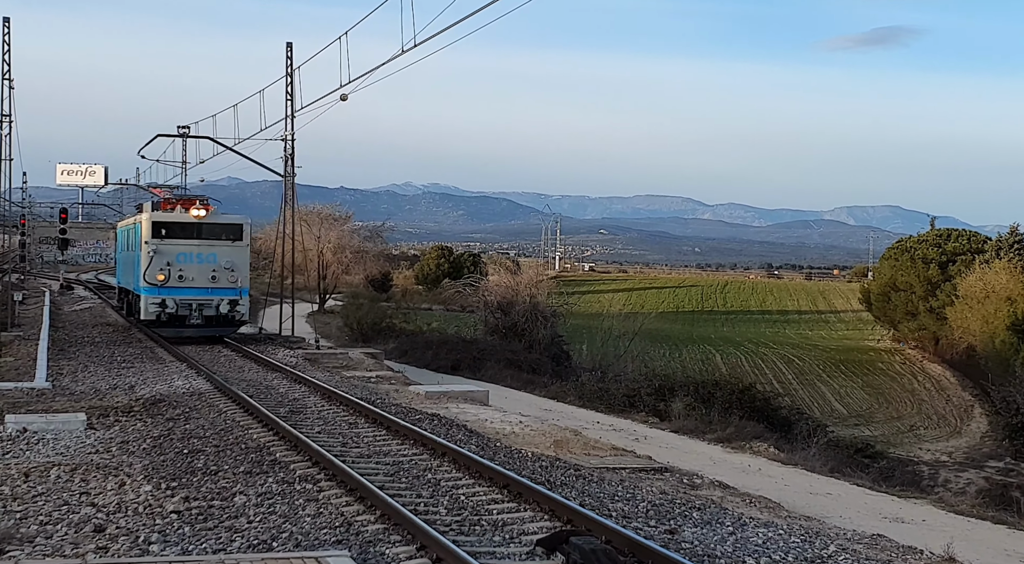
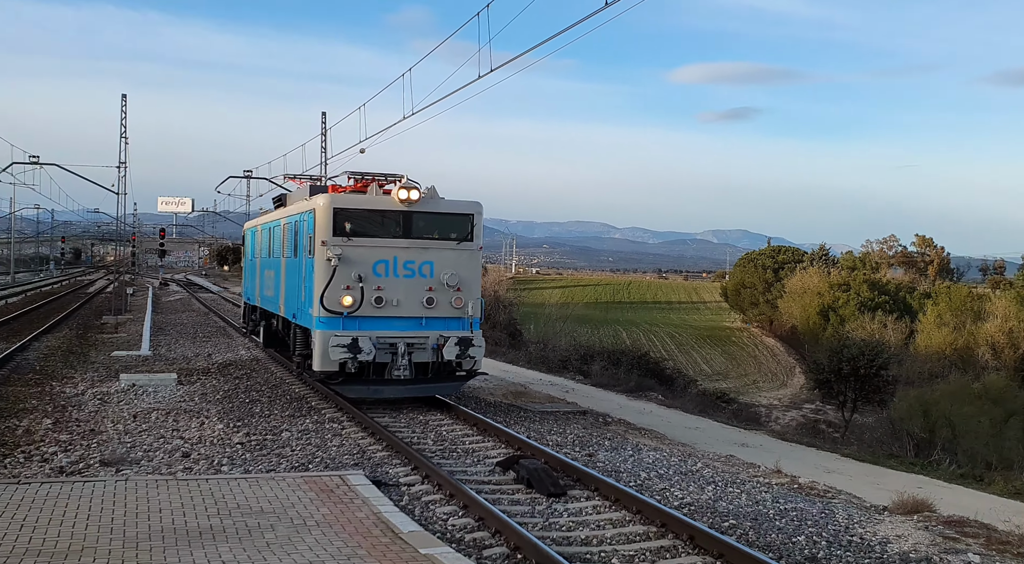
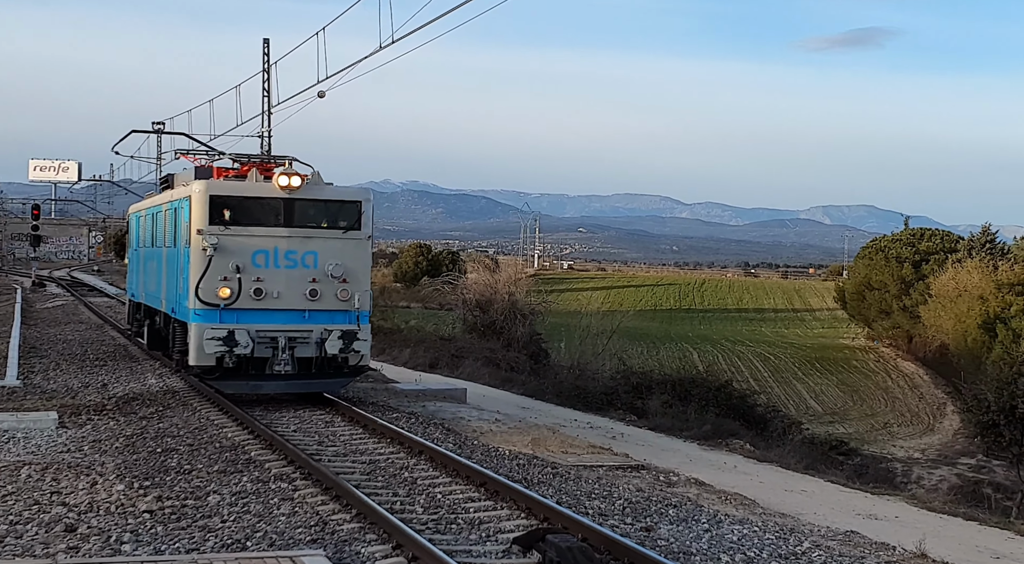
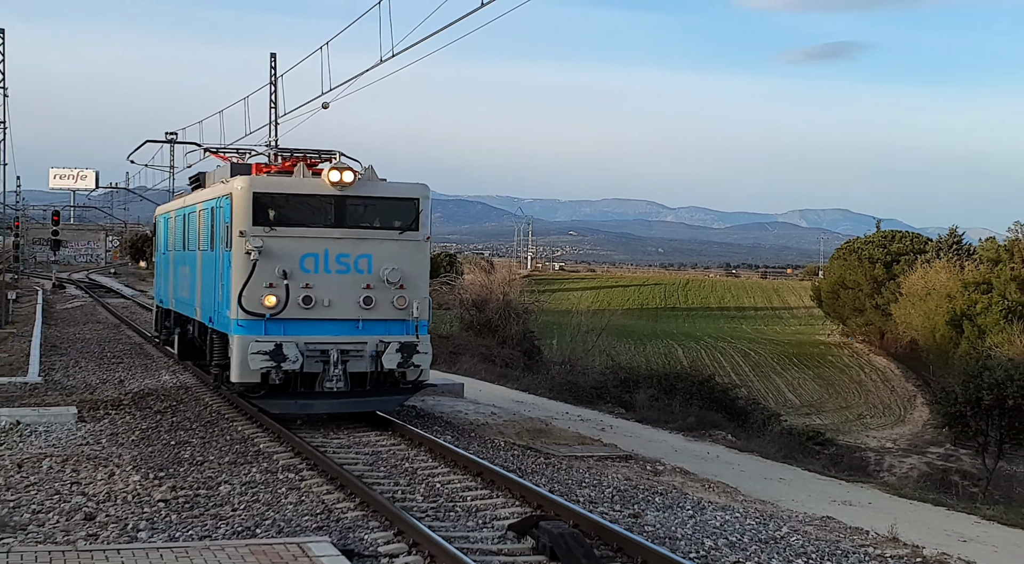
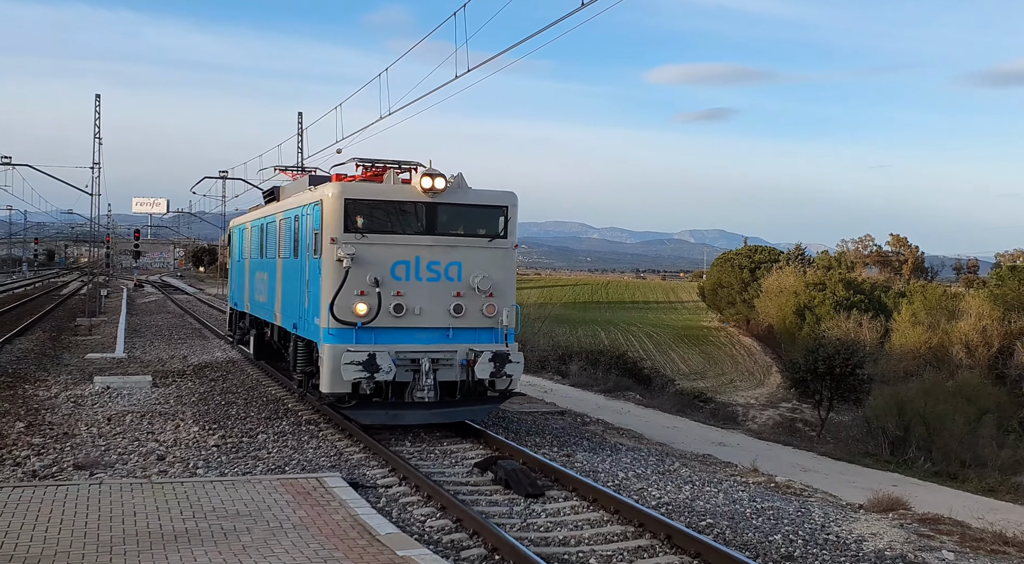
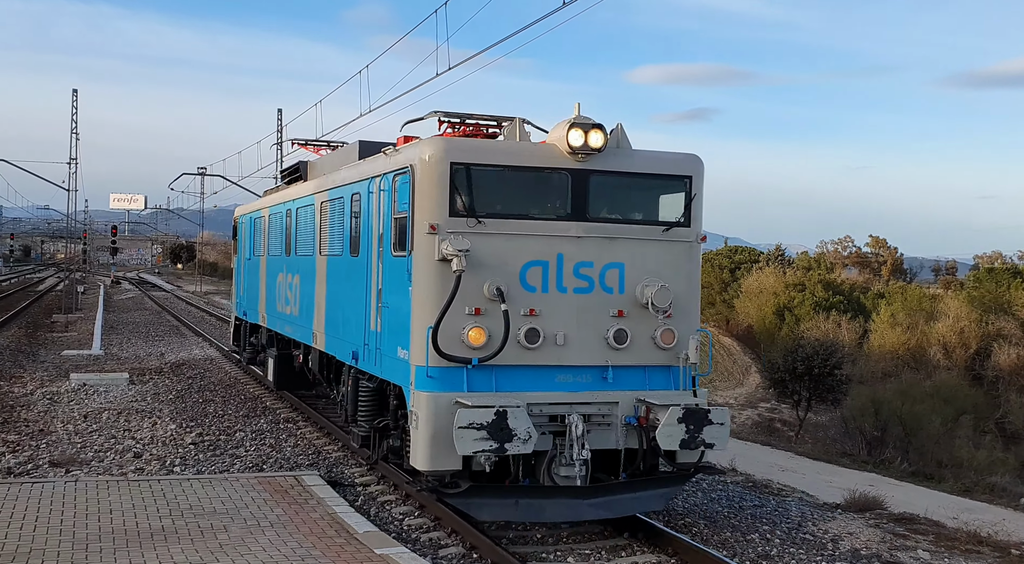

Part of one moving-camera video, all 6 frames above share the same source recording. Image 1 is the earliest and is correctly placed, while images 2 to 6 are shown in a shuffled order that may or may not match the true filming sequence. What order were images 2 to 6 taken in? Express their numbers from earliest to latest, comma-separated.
3, 4, 2, 5, 6
